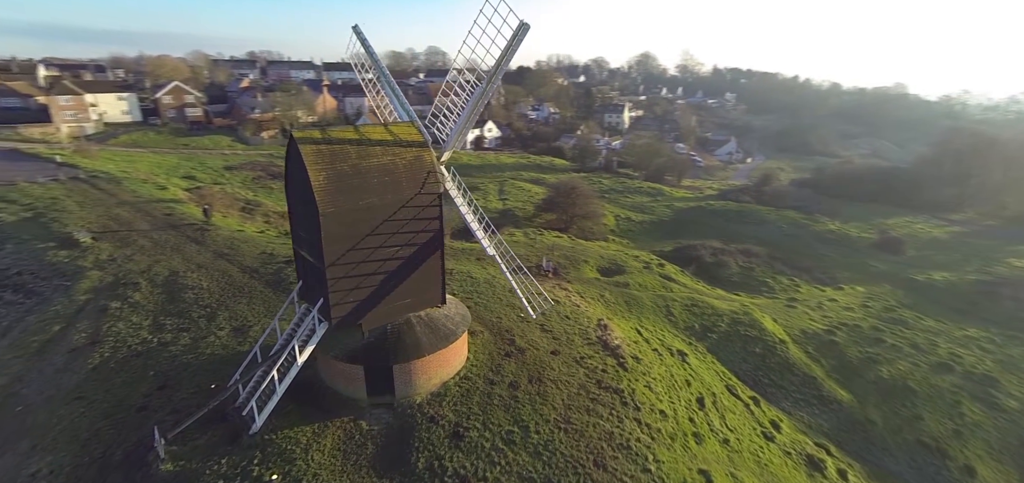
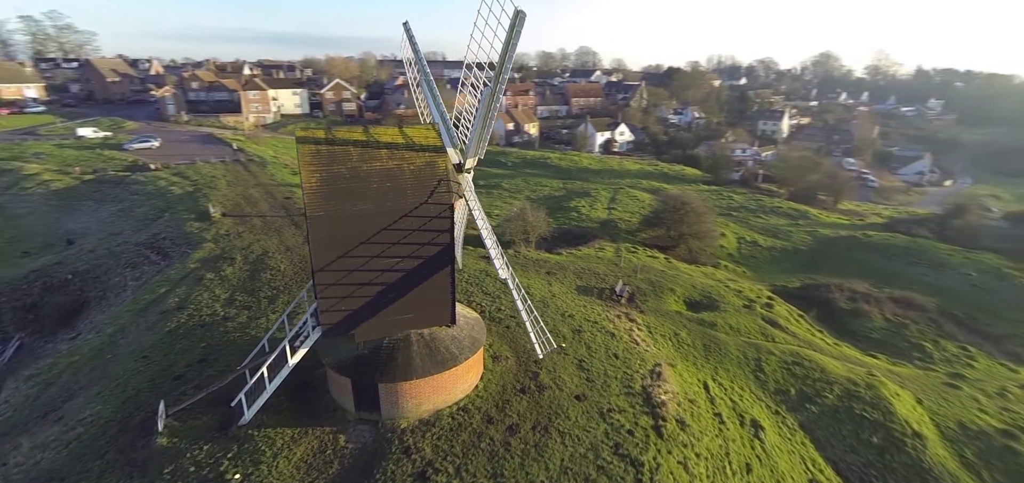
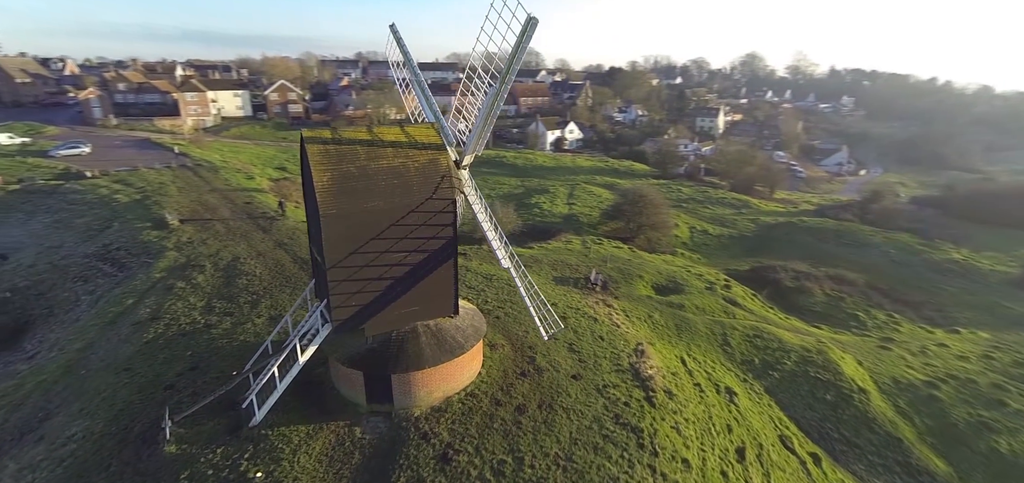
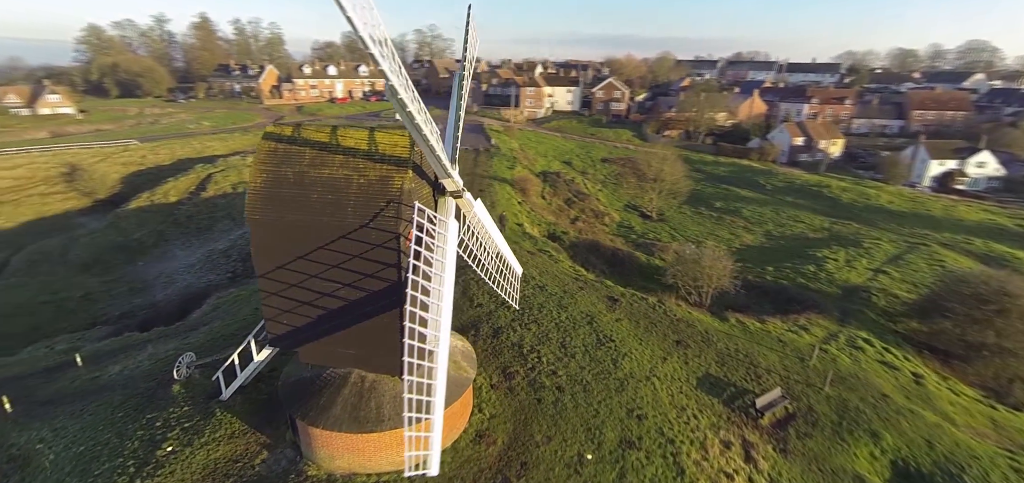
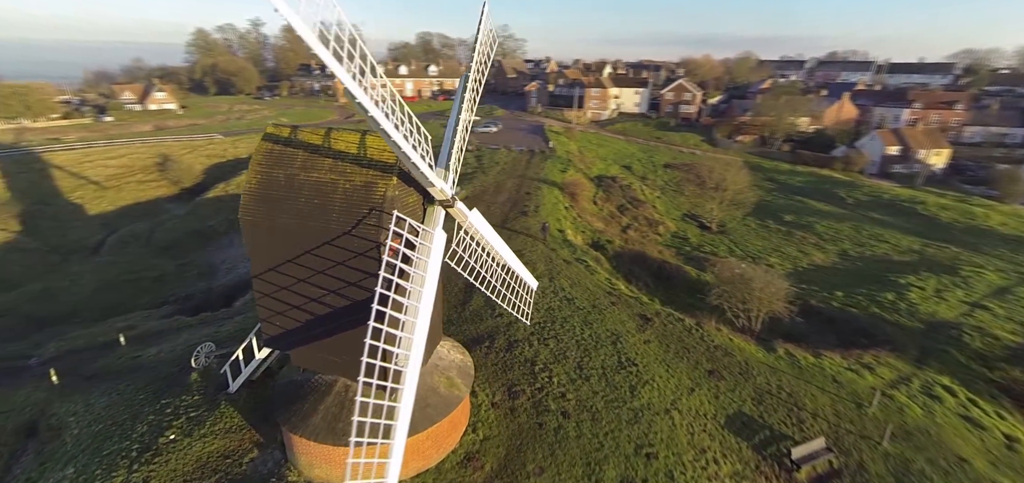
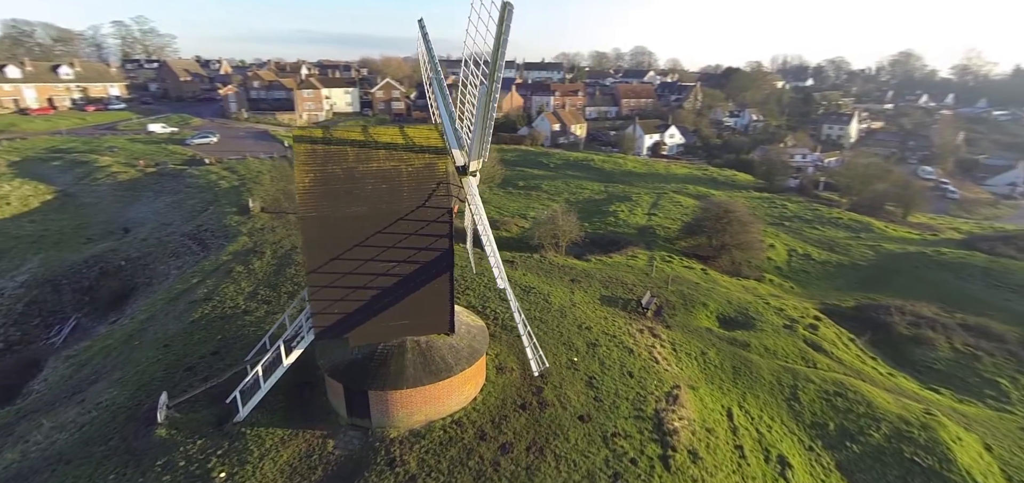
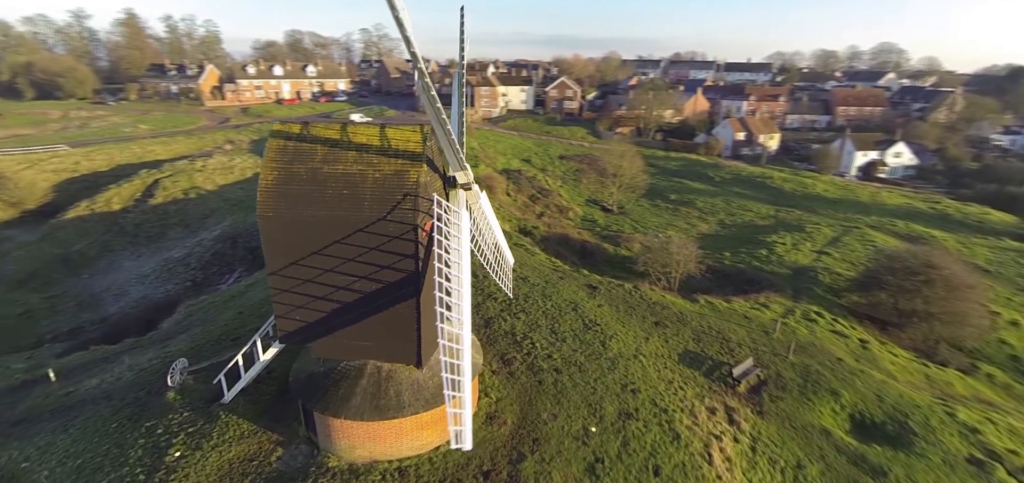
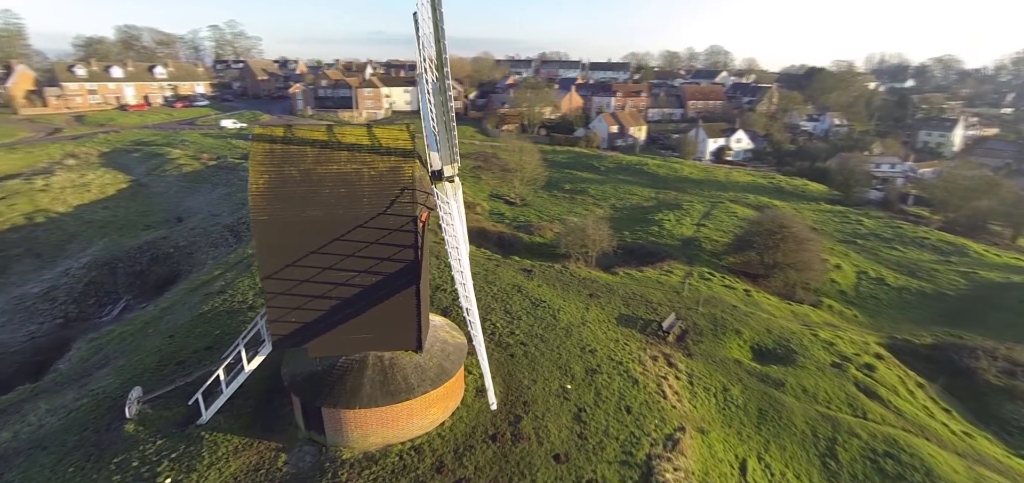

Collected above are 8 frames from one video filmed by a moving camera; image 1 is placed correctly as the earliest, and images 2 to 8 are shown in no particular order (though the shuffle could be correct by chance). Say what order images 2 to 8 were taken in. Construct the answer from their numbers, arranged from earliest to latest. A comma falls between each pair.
3, 2, 6, 8, 7, 4, 5
